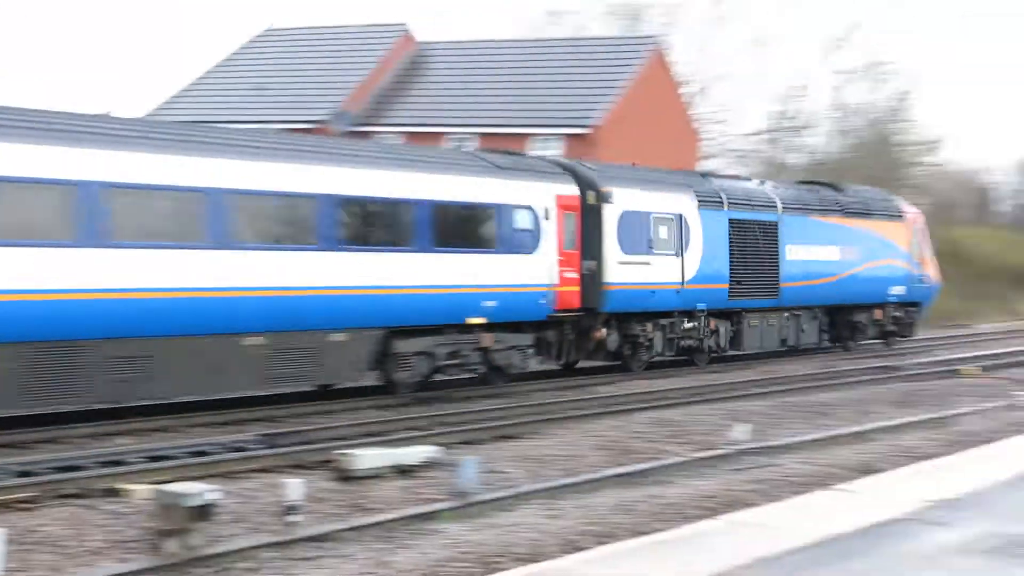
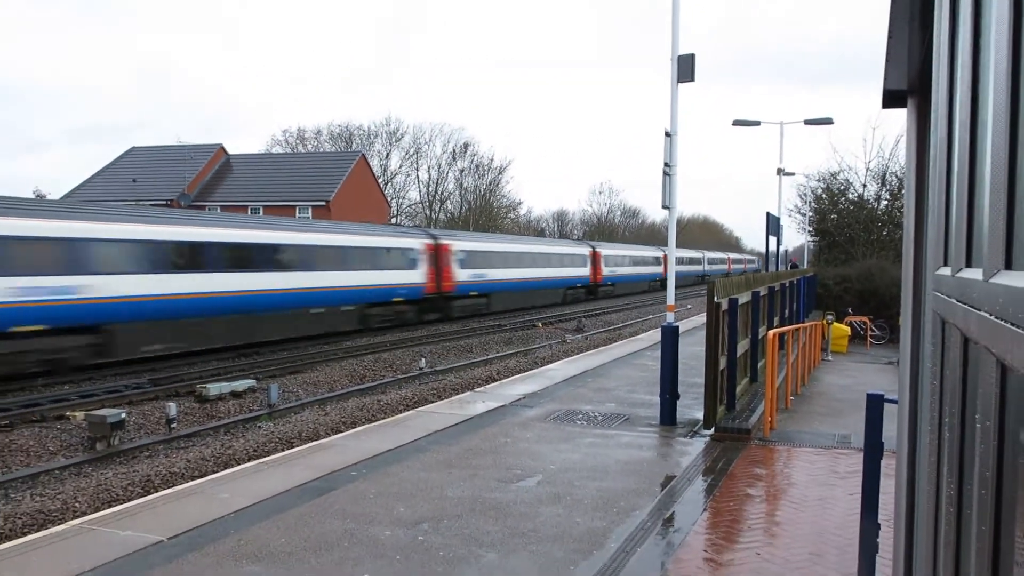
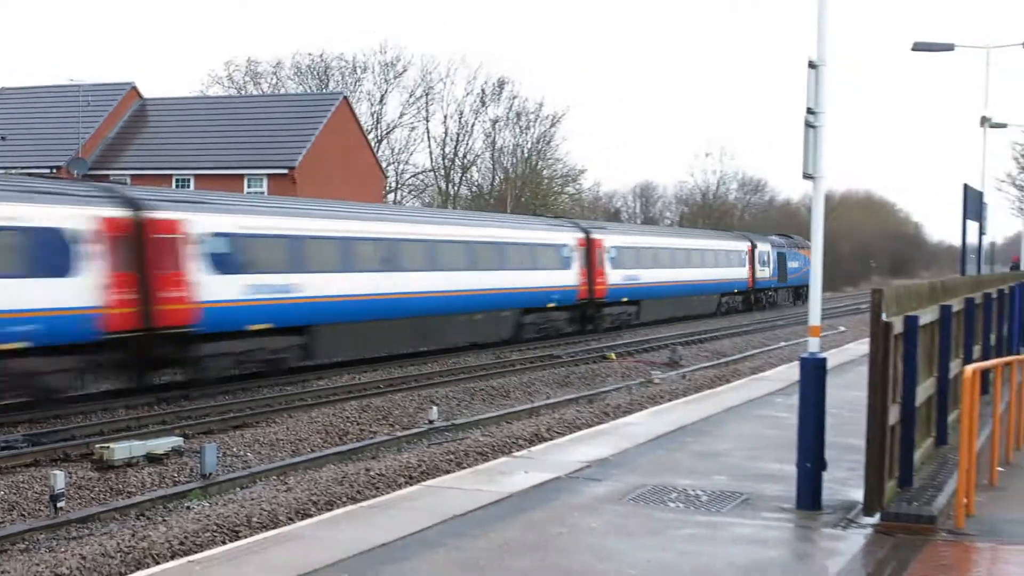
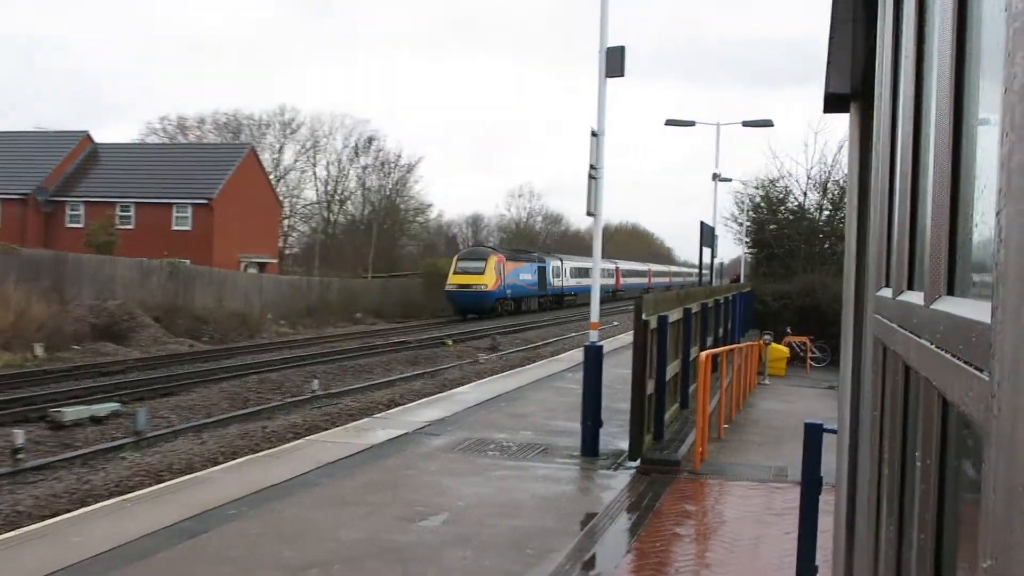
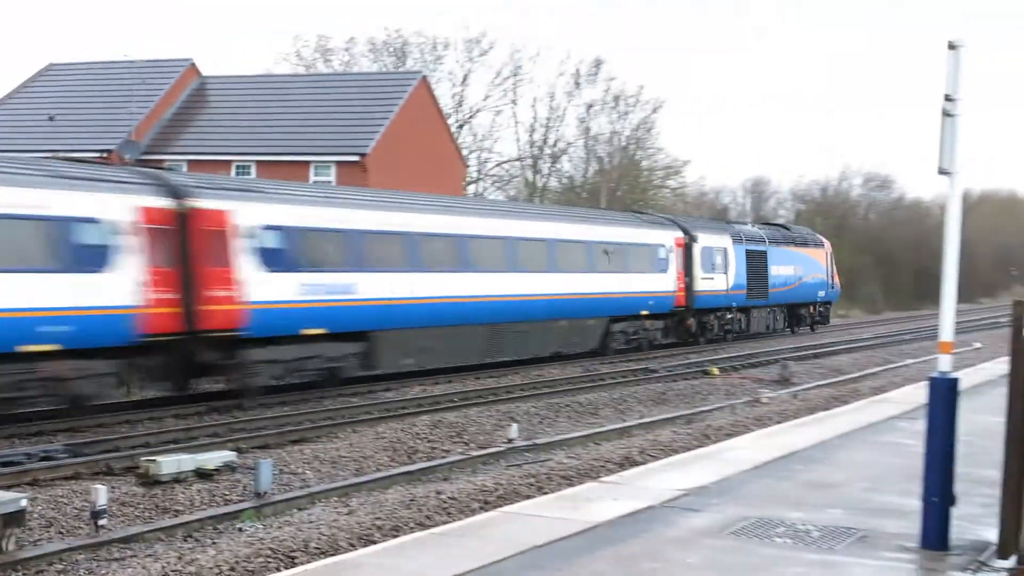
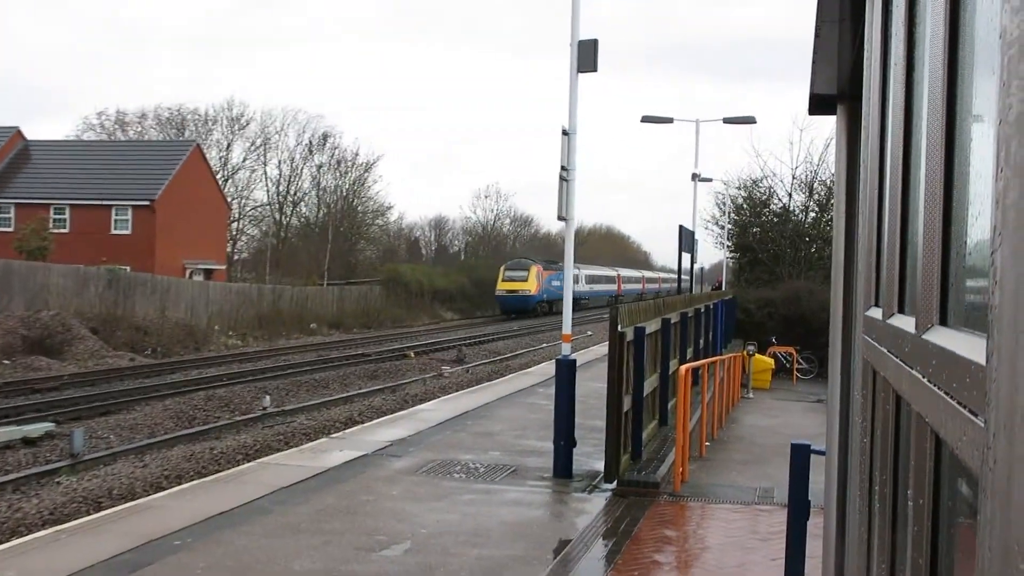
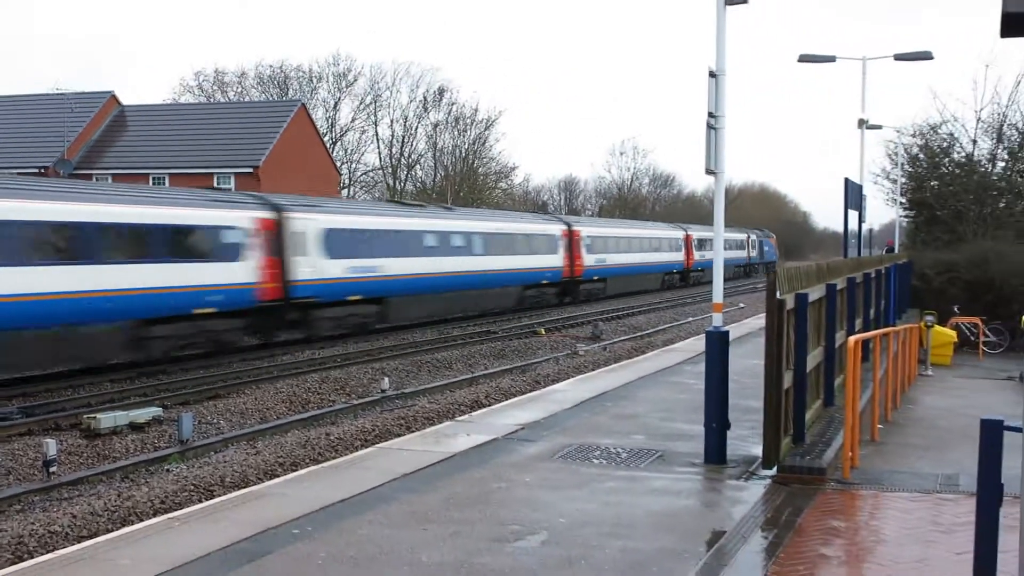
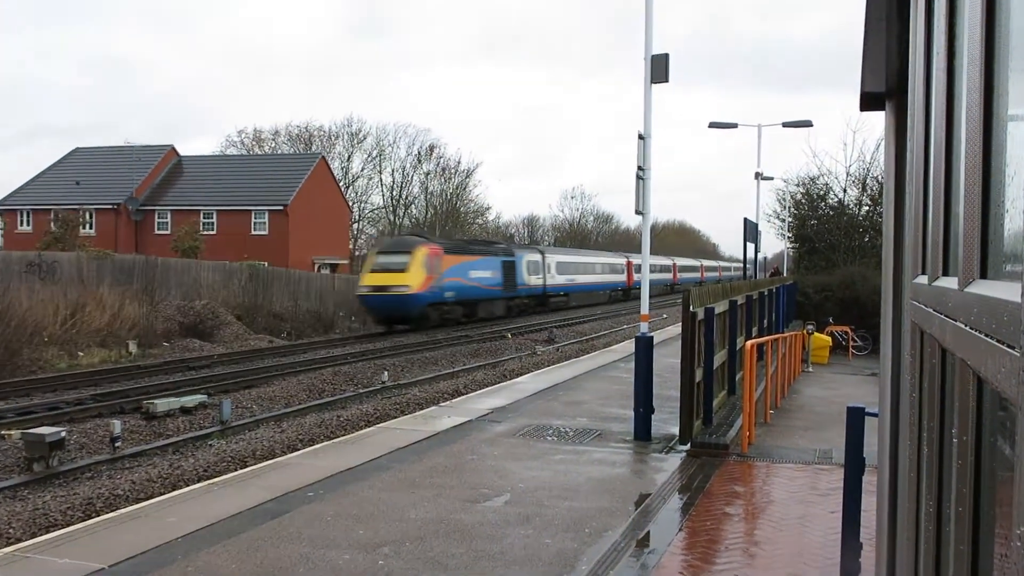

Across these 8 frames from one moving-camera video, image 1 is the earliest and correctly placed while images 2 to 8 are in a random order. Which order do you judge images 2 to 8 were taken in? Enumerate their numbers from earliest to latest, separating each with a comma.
5, 3, 7, 2, 8, 4, 6
